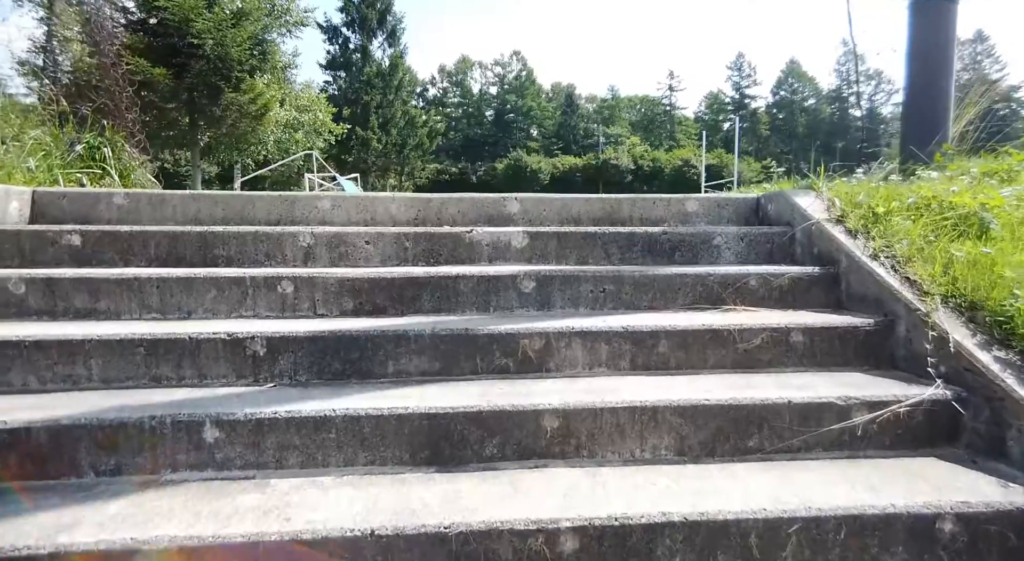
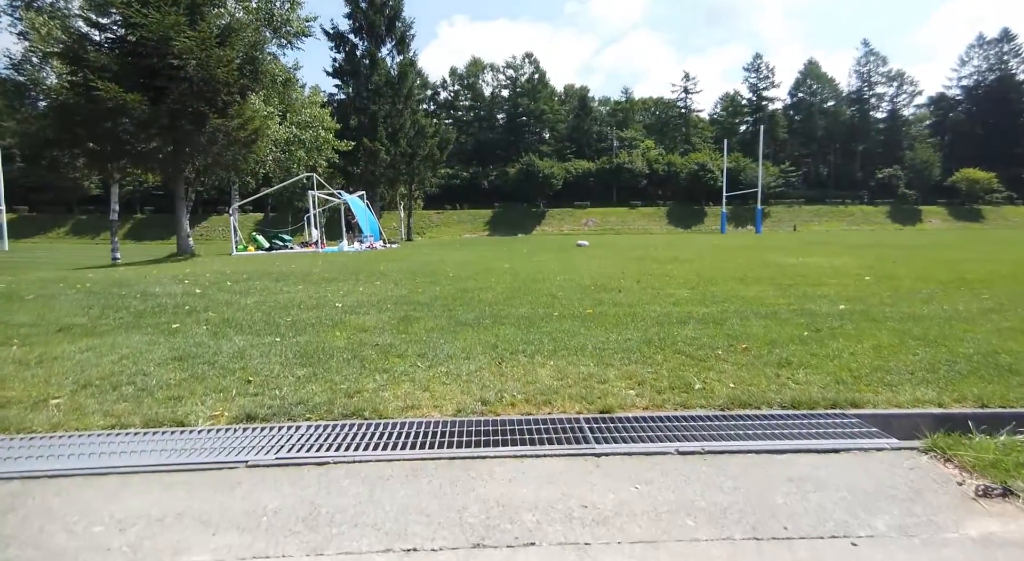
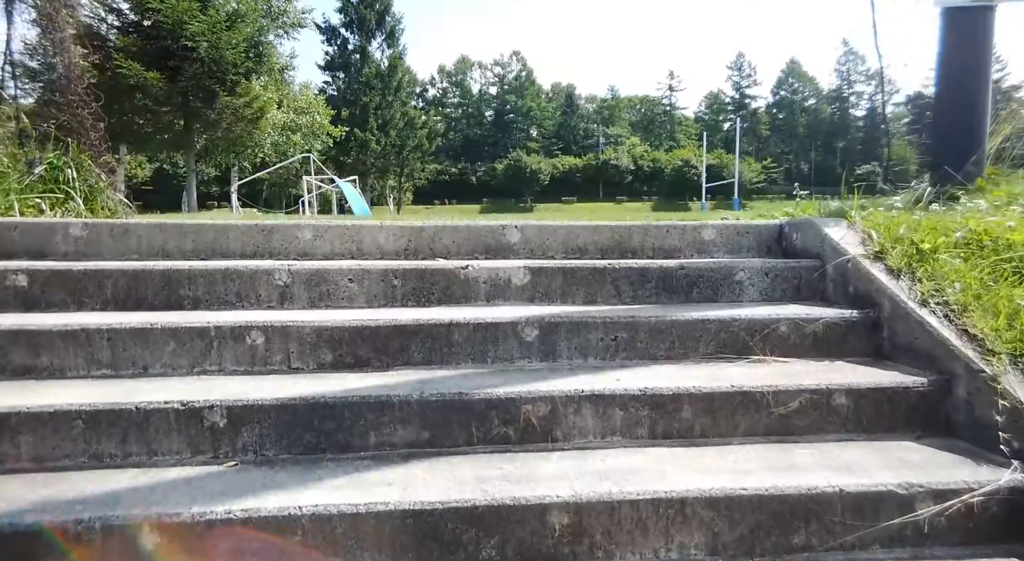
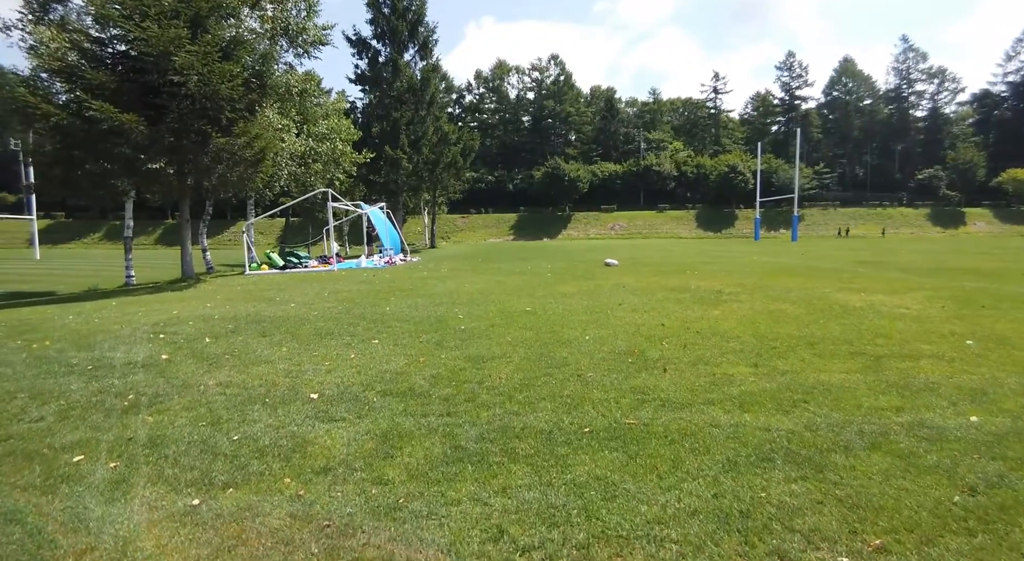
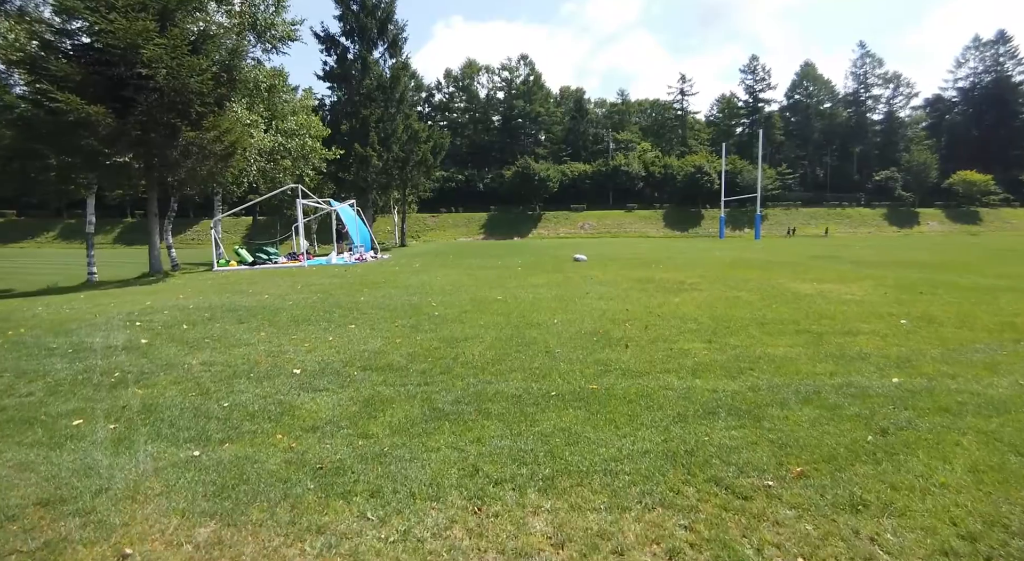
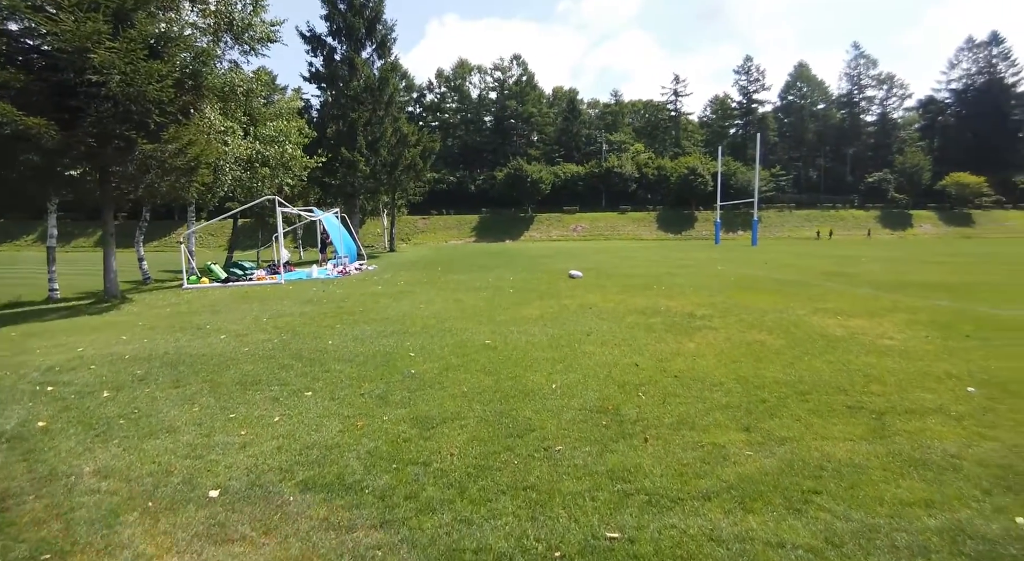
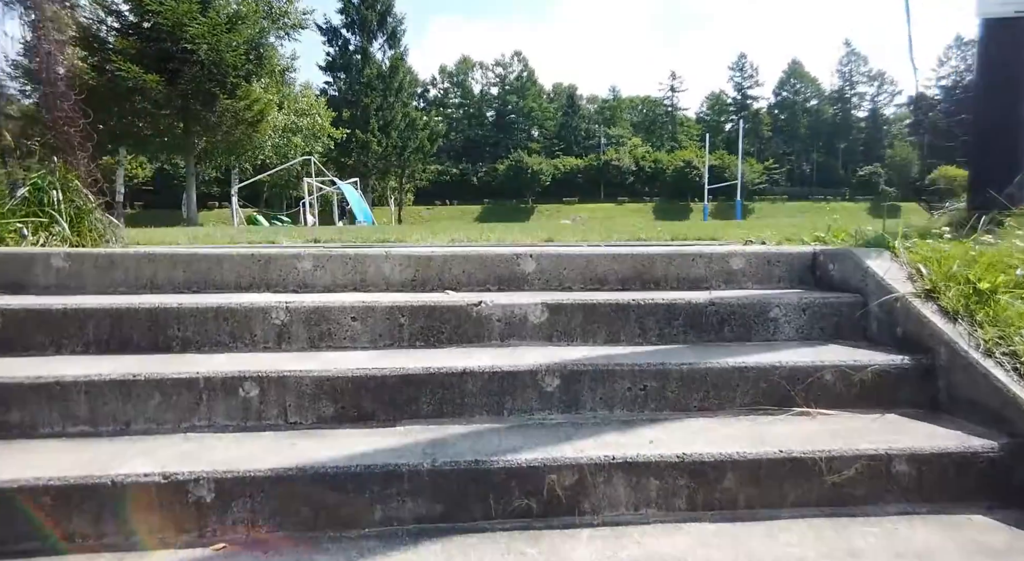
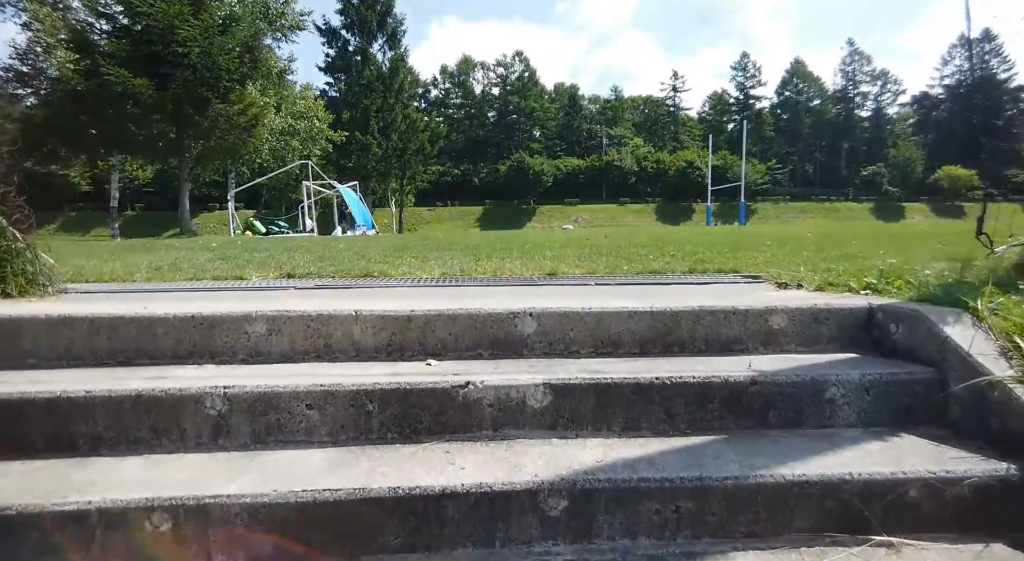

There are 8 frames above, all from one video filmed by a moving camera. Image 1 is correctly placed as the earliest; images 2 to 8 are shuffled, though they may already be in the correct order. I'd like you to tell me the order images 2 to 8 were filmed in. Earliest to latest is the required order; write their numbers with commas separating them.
3, 7, 8, 2, 5, 4, 6
